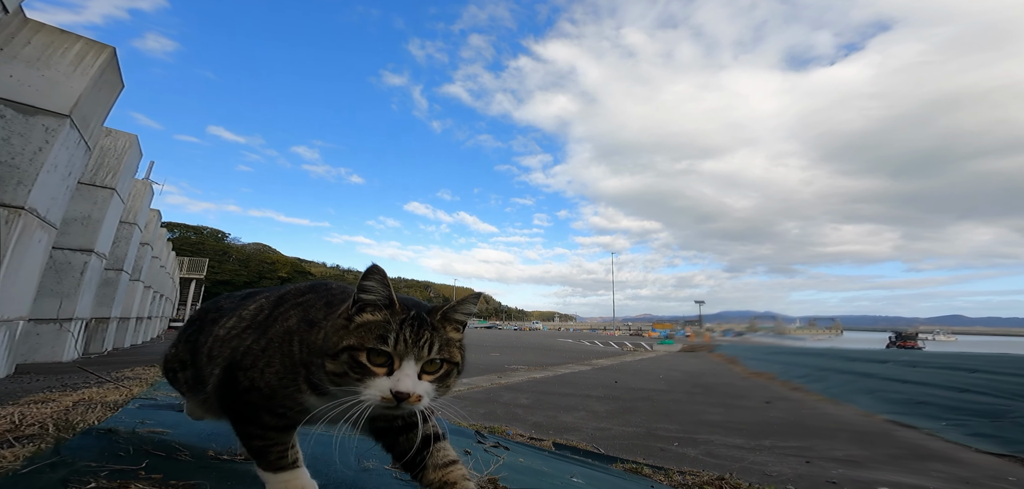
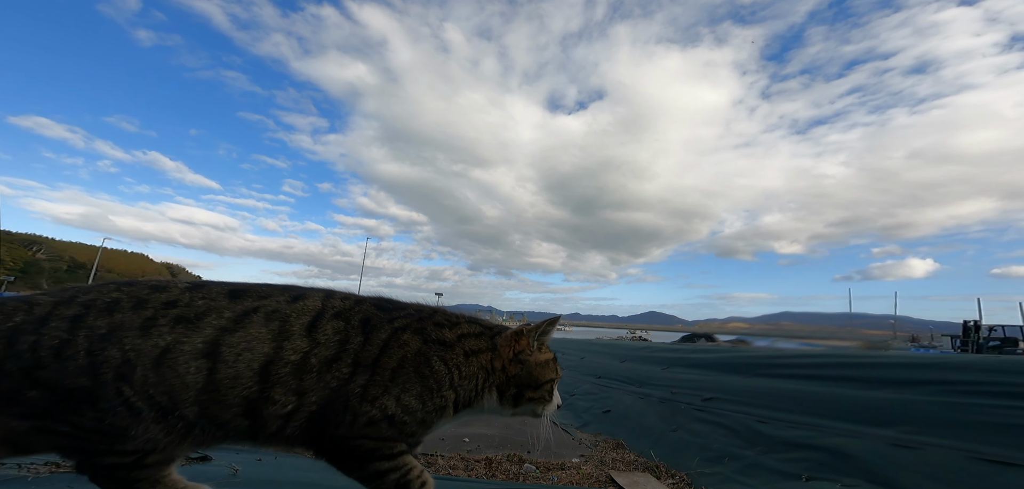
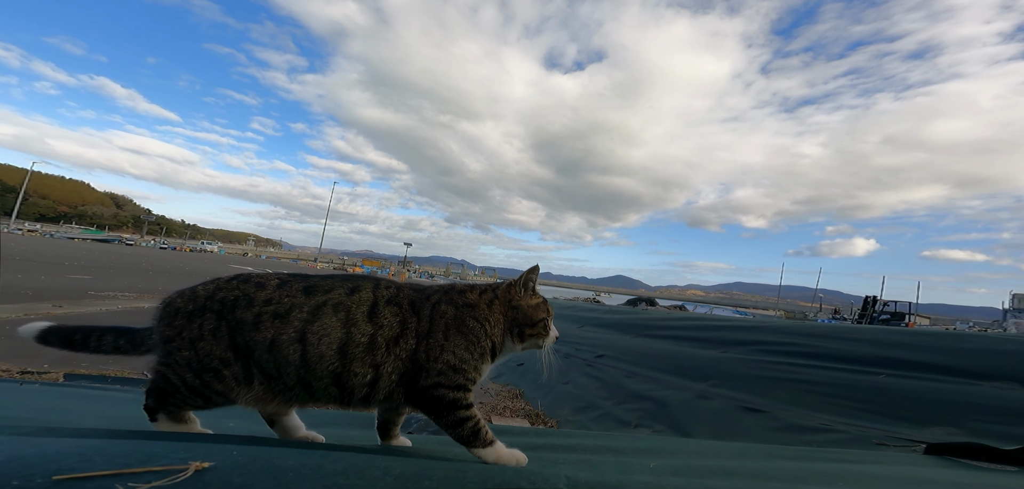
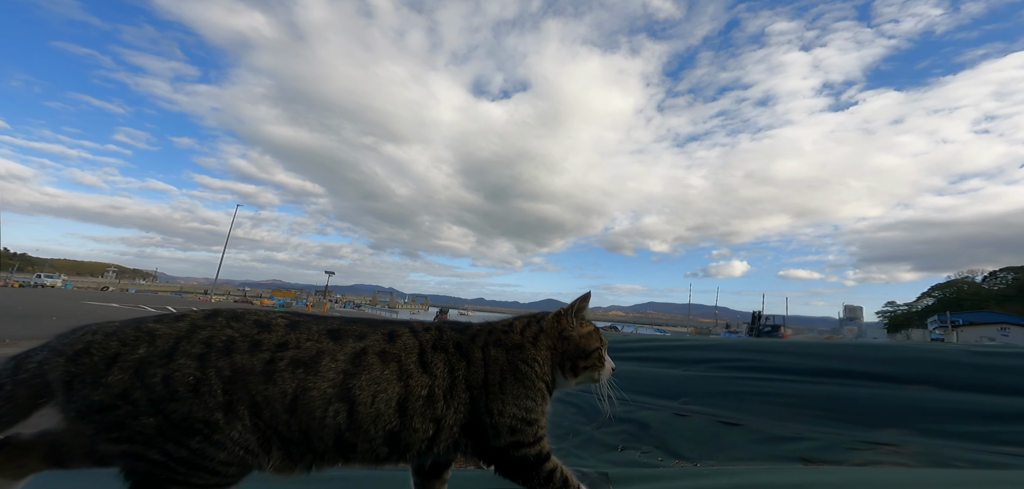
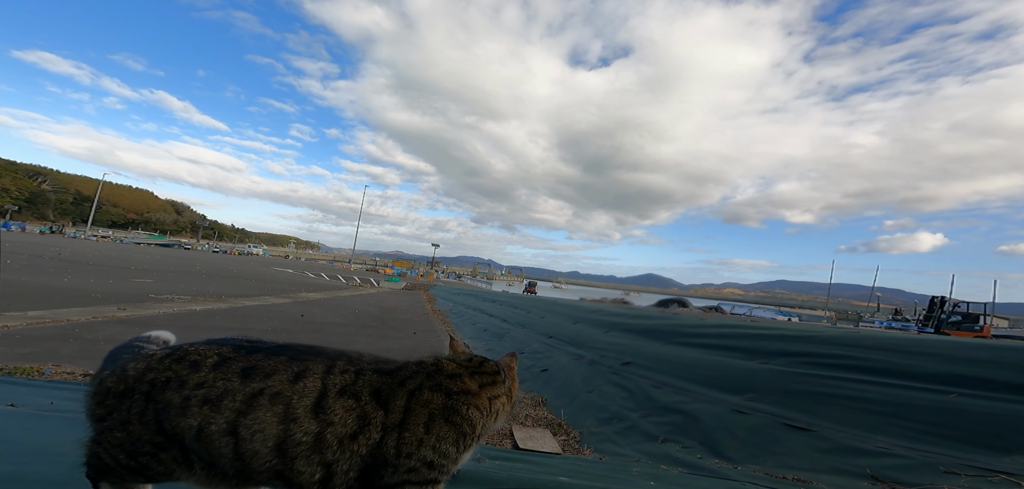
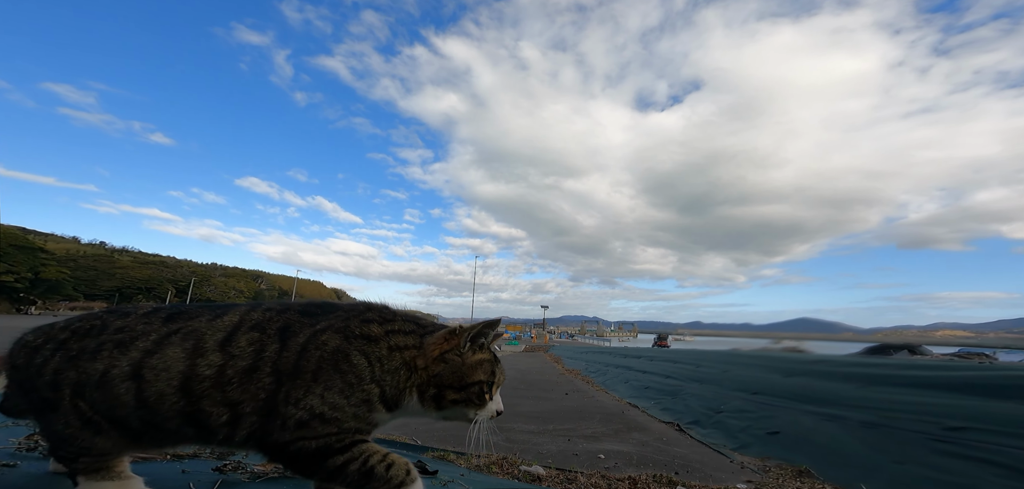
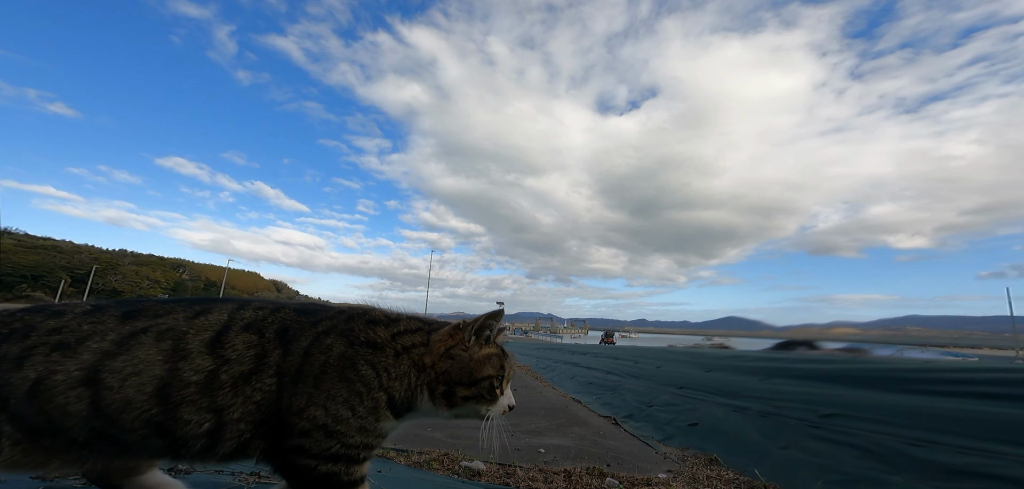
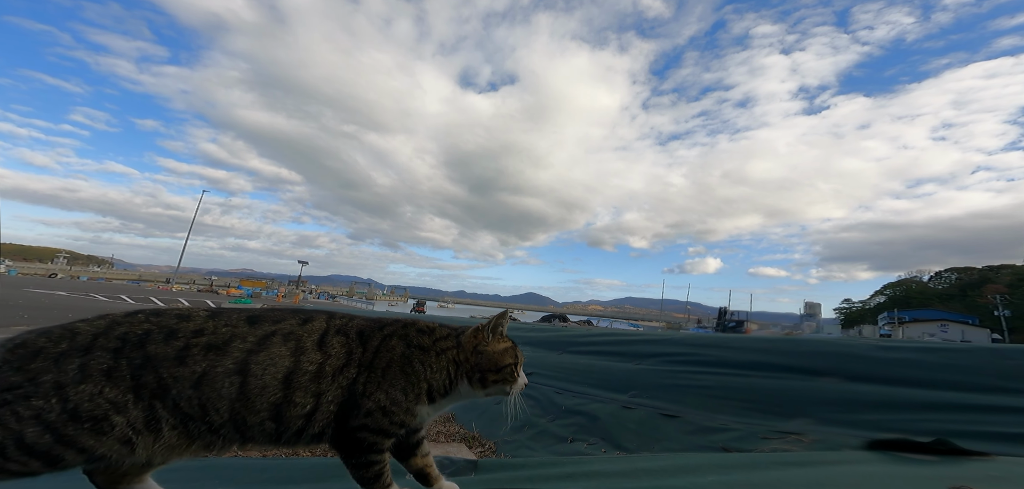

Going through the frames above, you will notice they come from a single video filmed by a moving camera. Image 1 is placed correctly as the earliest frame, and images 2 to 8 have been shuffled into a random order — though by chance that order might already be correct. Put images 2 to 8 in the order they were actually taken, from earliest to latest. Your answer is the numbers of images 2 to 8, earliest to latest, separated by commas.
6, 7, 2, 4, 8, 3, 5
